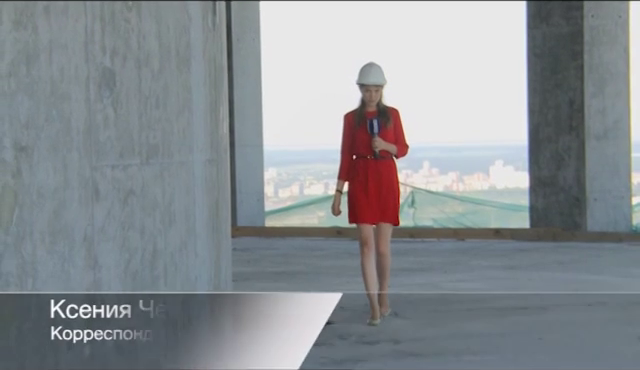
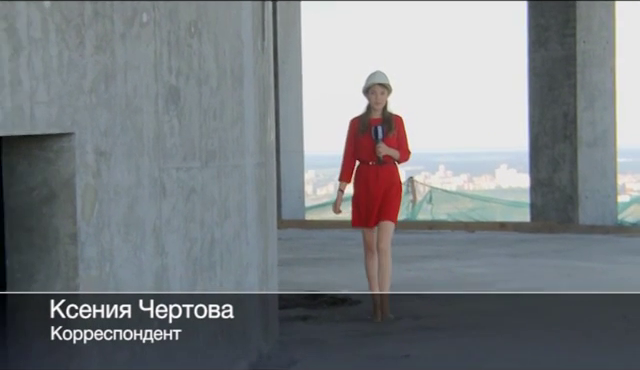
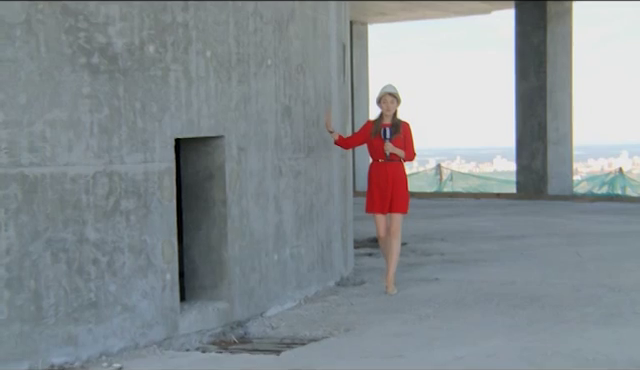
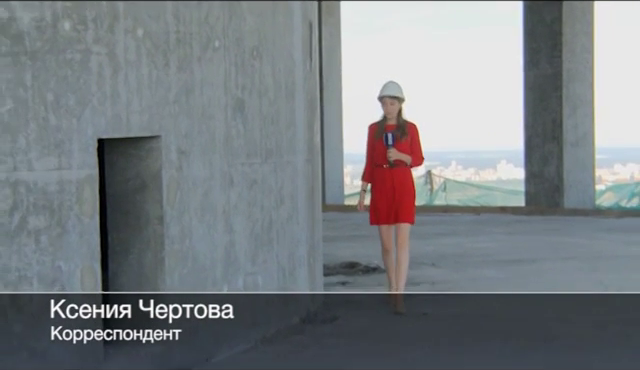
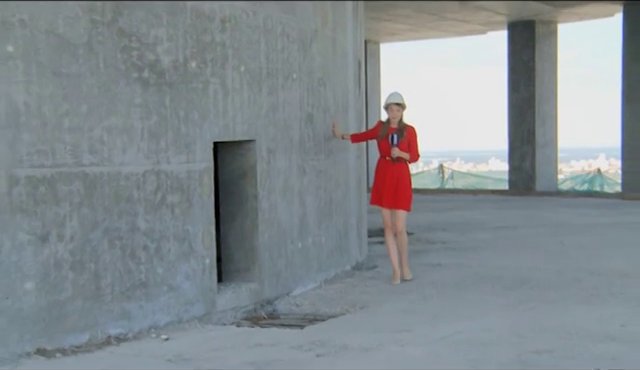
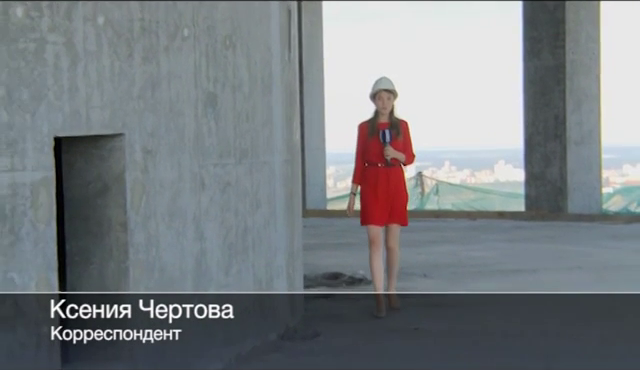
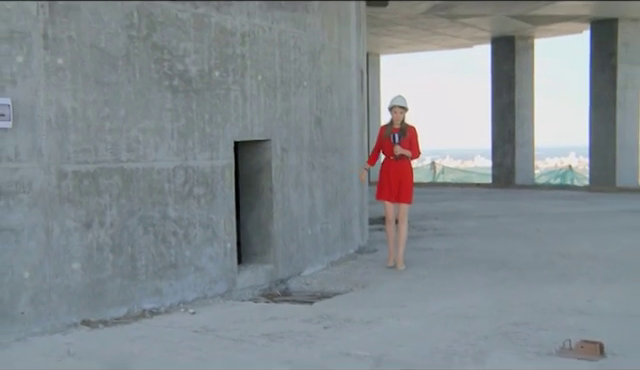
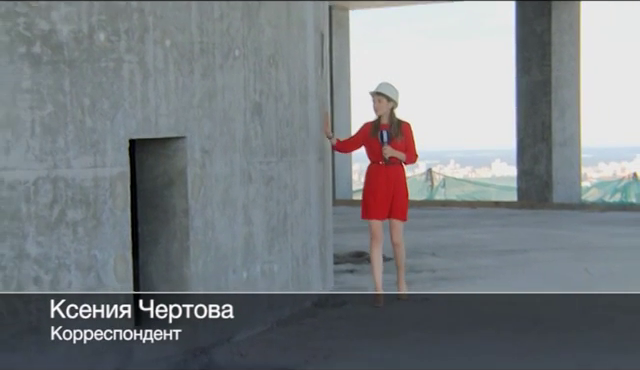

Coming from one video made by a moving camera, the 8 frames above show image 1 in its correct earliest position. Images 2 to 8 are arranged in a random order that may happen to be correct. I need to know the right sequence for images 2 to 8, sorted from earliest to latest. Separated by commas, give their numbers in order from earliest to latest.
2, 6, 4, 8, 3, 5, 7
